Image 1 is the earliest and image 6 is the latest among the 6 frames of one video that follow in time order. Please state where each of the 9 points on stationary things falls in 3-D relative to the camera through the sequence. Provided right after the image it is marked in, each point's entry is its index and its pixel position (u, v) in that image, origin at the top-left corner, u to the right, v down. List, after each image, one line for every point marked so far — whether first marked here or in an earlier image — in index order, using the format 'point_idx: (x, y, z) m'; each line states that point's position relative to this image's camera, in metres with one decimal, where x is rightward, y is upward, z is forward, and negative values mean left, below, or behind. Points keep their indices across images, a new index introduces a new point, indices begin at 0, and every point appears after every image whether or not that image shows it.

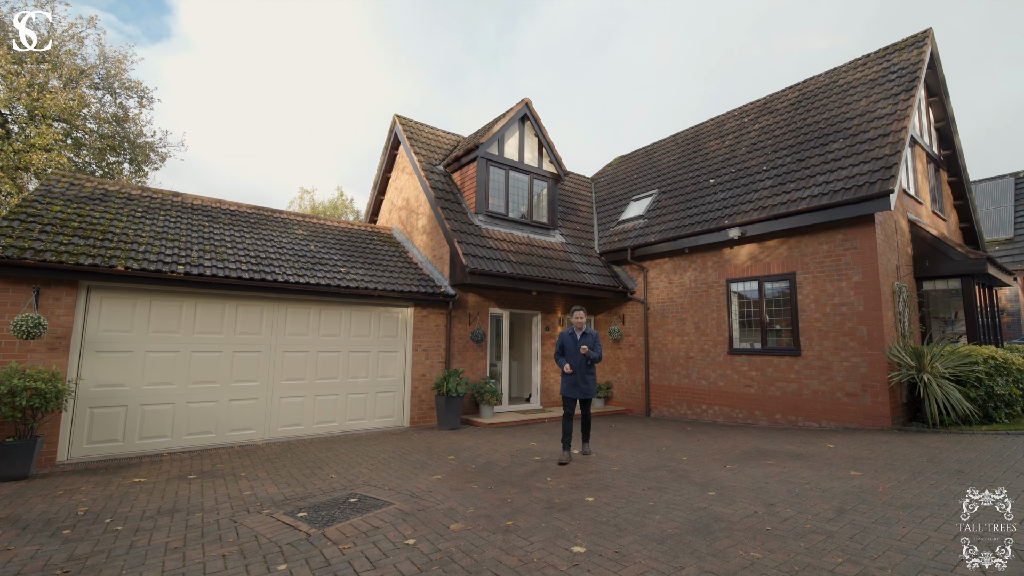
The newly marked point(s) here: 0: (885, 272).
0: (+6.5, +0.3, +7.7) m
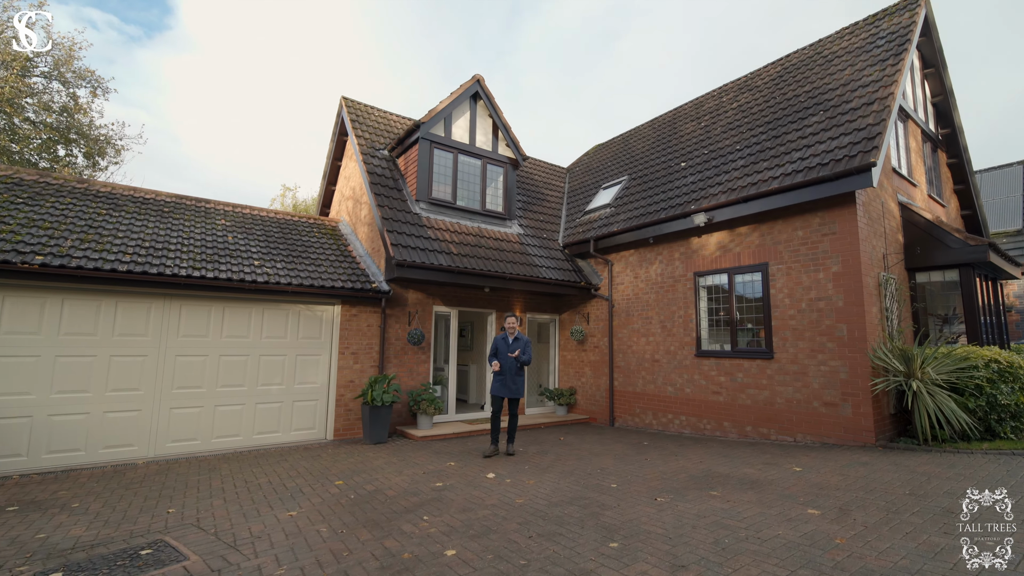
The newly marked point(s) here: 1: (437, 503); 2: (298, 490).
0: (+5.3, +0.4, +6.6) m
1: (-0.8, -2.2, +4.5) m
2: (-2.4, -2.3, +5.1) m
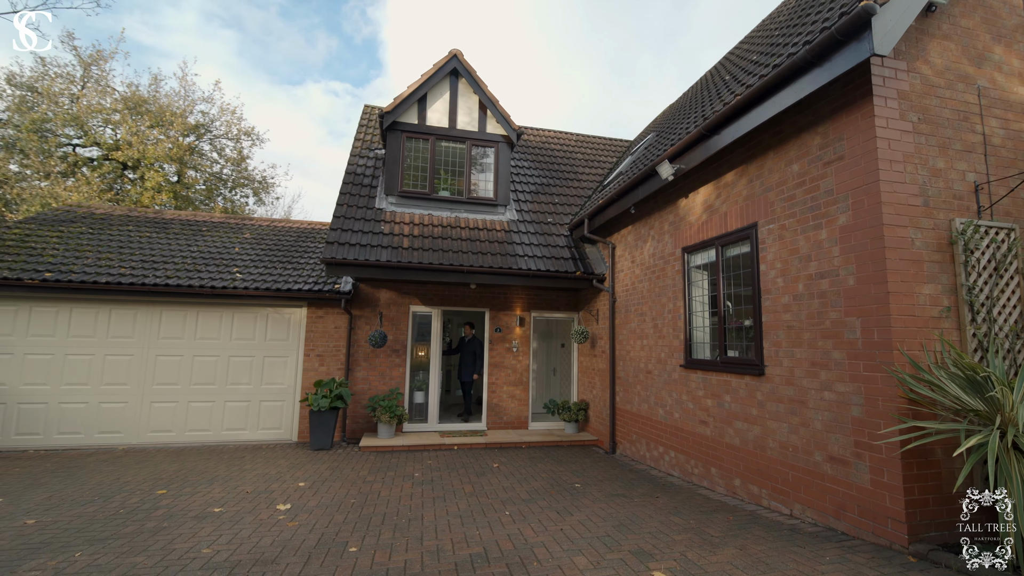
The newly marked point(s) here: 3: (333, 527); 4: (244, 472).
0: (+3.2, +0.7, +3.5) m
1: (-3.1, -2.2, +3.9) m
2: (-4.4, -2.3, +5.0) m
3: (-1.6, -2.1, +4.0) m
4: (-3.6, -2.5, +6.0) m
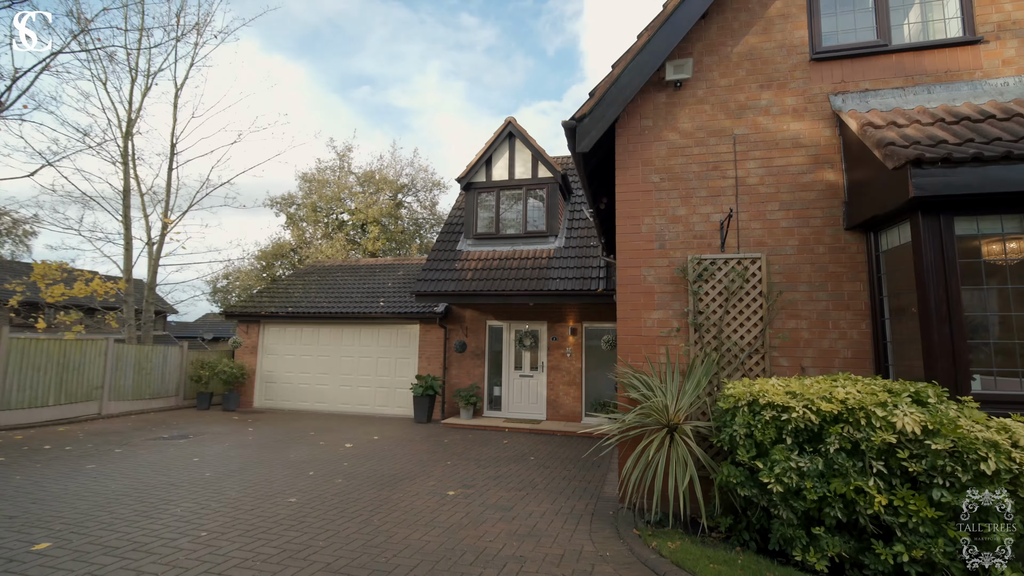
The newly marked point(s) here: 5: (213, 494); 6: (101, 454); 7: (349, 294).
0: (+1.4, +0.4, +4.5) m
1: (-3.8, -2.8, +7.7) m
2: (-4.5, -3.0, +9.3) m
3: (-2.5, -2.7, +7.1) m
4: (-3.3, -3.1, +9.8) m
5: (-3.3, -2.3, +5.0) m
6: (-6.4, -2.6, +6.9) m
7: (-5.1, -0.2, +13.8) m
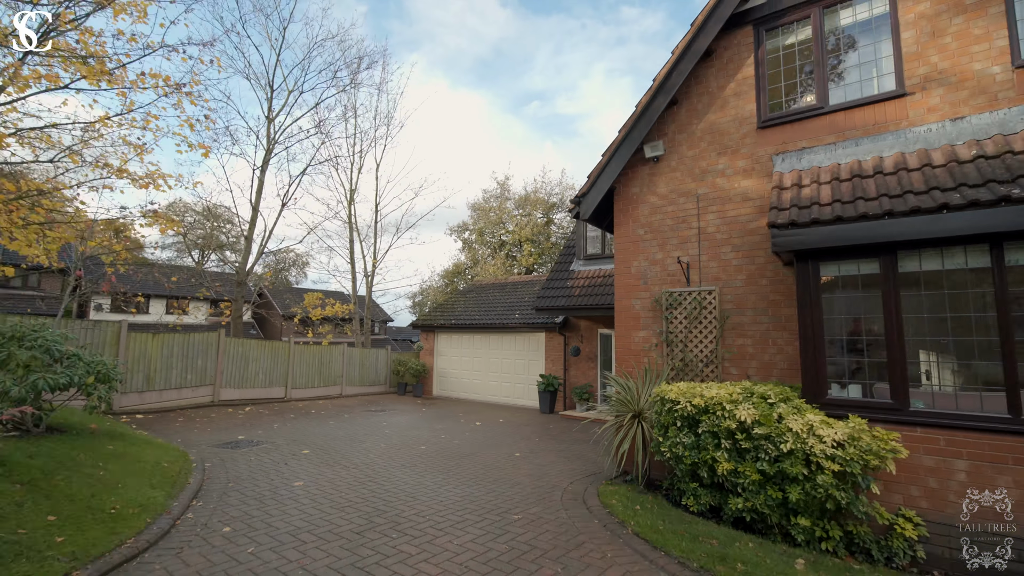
0: (+1.7, +0.1, +6.1) m
1: (-1.8, -3.3, +11.0) m
2: (-1.7, -3.6, +12.7) m
3: (-0.7, -3.2, +9.9) m
4: (-0.4, -3.6, +12.7) m
5: (-2.4, -2.8, +8.3) m
6: (-4.4, -3.3, +11.3) m
7: (-0.7, -0.8, +17.1) m
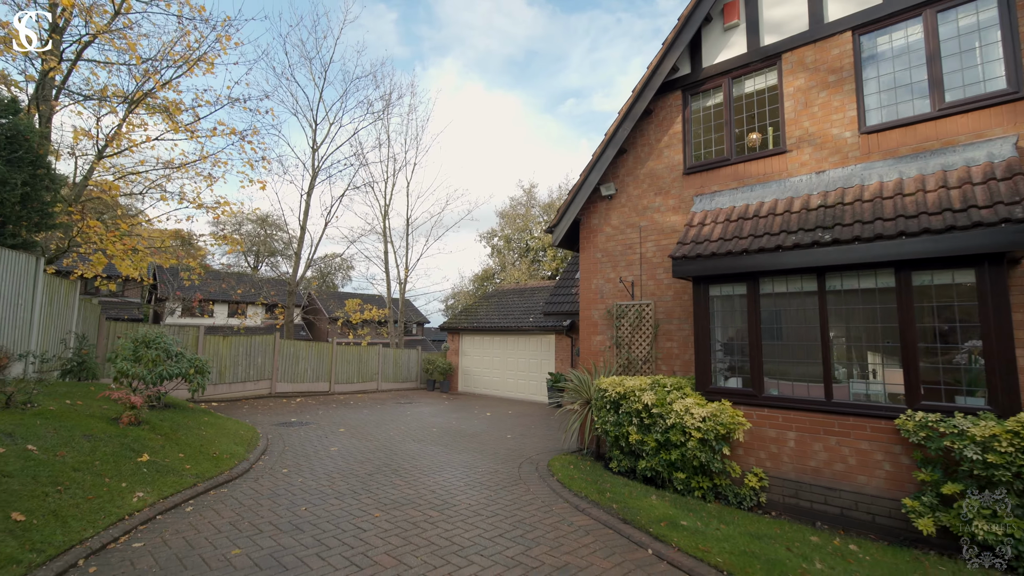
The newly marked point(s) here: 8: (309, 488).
0: (+1.5, -0.1, +7.5) m
1: (-1.6, -3.6, +12.7) m
2: (-1.4, -3.8, +14.5) m
3: (-0.6, -3.4, +11.6) m
4: (-0.1, -3.9, +14.3) m
5: (-2.4, -3.1, +10.1) m
6: (-4.2, -3.5, +13.3) m
7: (0.0, -1.0, +18.7) m
8: (-2.2, -2.2, +4.9) m
